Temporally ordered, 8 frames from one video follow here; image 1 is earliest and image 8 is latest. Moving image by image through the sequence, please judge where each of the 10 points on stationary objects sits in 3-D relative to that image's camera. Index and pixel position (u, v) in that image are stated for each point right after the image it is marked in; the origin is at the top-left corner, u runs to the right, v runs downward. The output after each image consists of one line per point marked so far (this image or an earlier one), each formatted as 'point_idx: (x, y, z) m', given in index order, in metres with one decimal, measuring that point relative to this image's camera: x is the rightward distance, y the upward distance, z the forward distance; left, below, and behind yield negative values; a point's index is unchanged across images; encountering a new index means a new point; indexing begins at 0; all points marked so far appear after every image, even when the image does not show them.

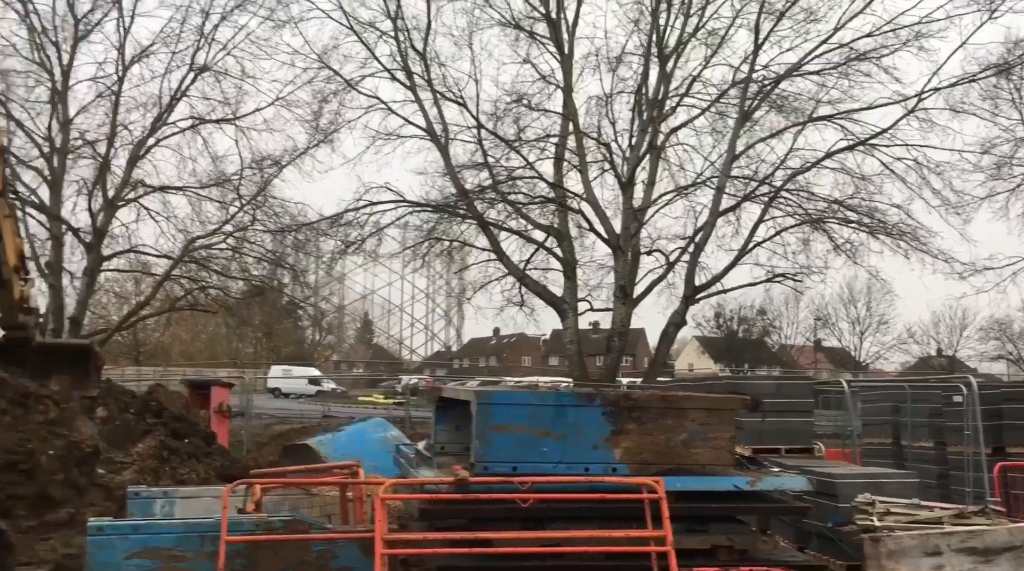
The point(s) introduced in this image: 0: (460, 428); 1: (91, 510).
0: (-0.5, -1.4, +8.9) m
1: (-4.4, -2.3, +9.5) m
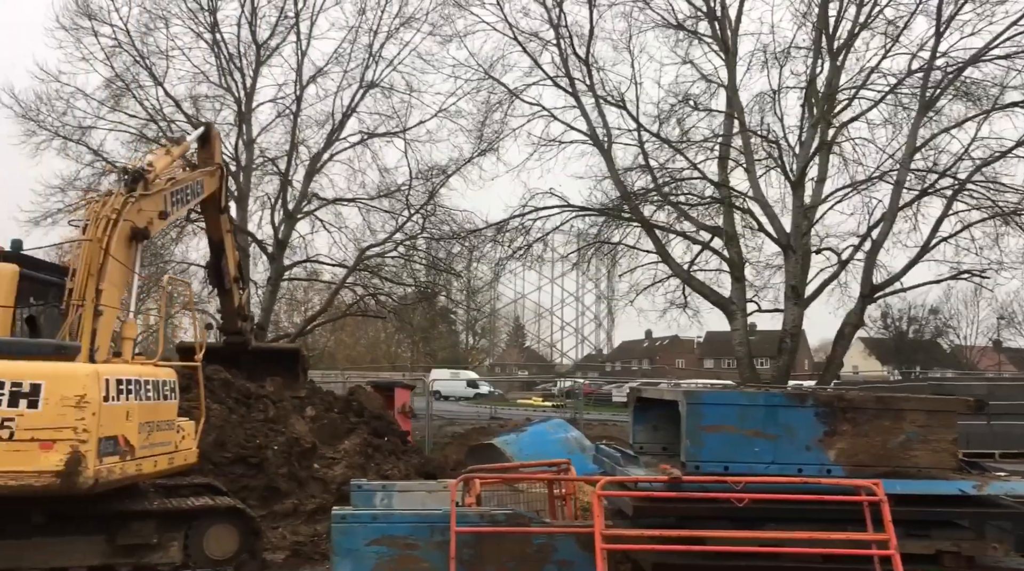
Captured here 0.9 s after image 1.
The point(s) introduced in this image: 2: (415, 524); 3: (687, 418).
0: (+1.4, -1.4, +9.1) m
1: (-2.3, -2.4, +10.3) m
2: (-0.8, -1.8, +7.0) m
3: (+1.4, -1.0, +7.2) m
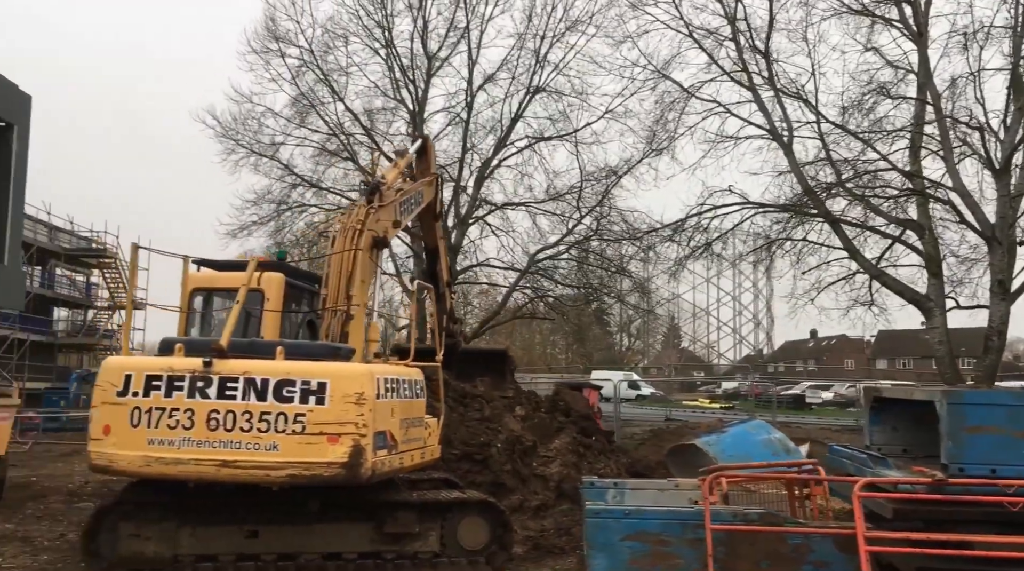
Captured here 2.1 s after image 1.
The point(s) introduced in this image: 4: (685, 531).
0: (+3.7, -1.4, +8.8) m
1: (+0.3, -2.5, +10.6) m
2: (+1.2, -1.8, +7.2) m
3: (+3.4, -1.0, +7.0) m
4: (+1.4, -1.9, +7.1) m
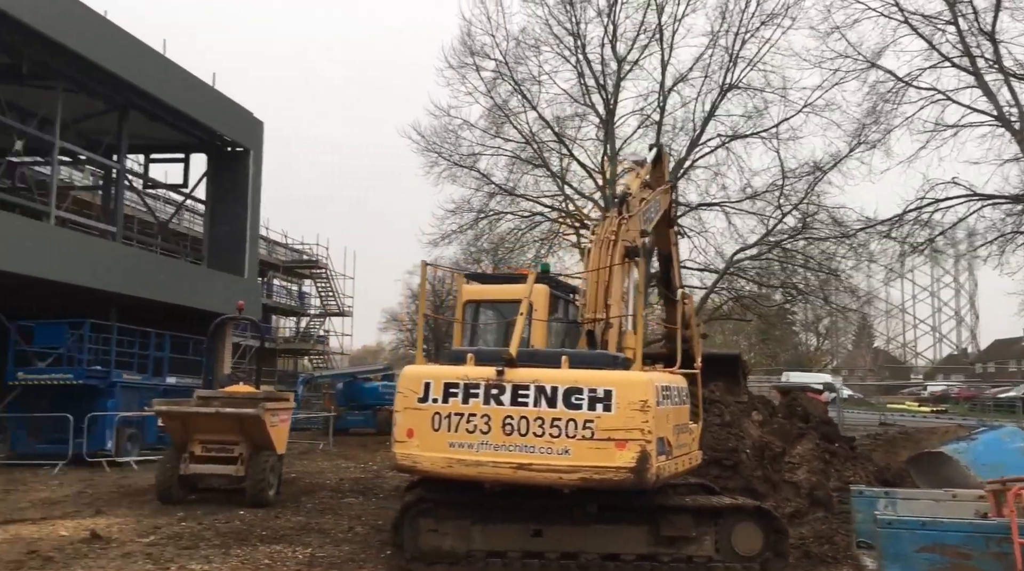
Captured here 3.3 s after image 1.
0: (+6.2, -1.4, +8.1) m
1: (+3.2, -2.5, +10.5) m
2: (+3.5, -1.9, +7.0) m
3: (+5.5, -1.0, +6.4) m
4: (+3.6, -1.9, +6.9) m
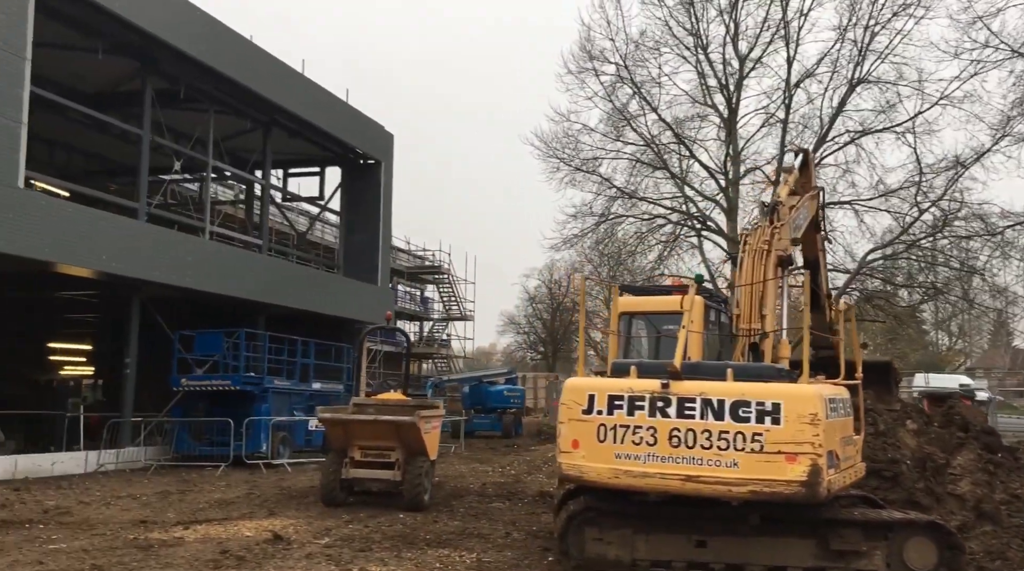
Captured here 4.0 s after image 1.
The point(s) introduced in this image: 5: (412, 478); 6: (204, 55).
0: (+7.6, -1.4, +7.5) m
1: (+5.0, -2.6, +10.2) m
2: (+4.8, -2.0, +6.7) m
3: (+6.7, -1.1, +5.9) m
4: (+4.9, -2.0, +6.6) m
5: (-1.3, -2.5, +12.0) m
6: (-6.5, +4.8, +19.3) m
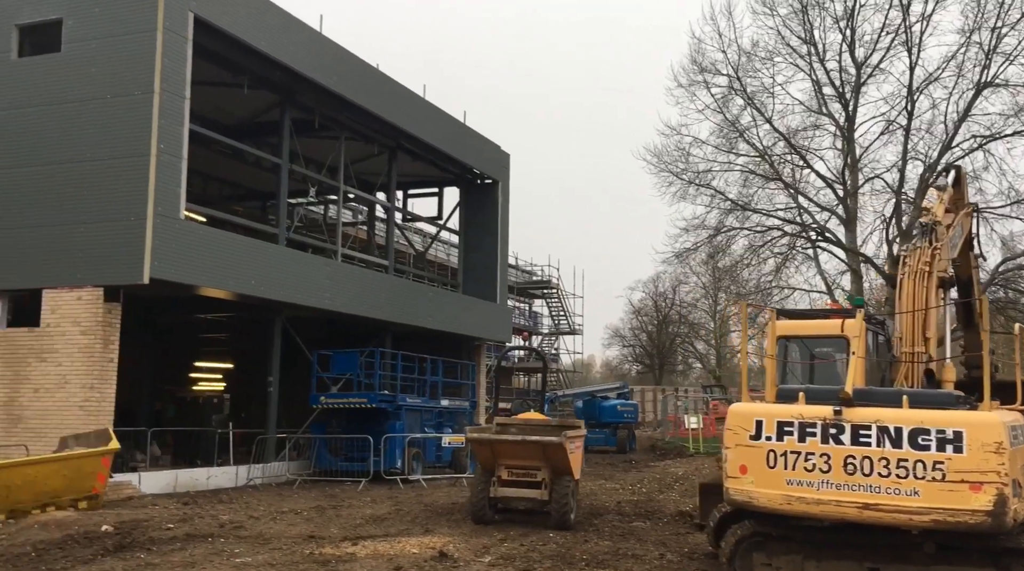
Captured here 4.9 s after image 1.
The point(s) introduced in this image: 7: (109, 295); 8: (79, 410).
0: (+9.0, -1.6, +6.8) m
1: (+6.7, -2.8, +9.8) m
2: (+6.1, -2.1, +6.3) m
3: (+8.0, -1.2, +5.3) m
4: (+6.2, -2.2, +6.2) m
5: (+0.6, -2.8, +12.2) m
6: (-3.8, +4.4, +20.1) m
7: (-6.5, -0.2, +14.8) m
8: (-6.8, -1.9, +14.3) m
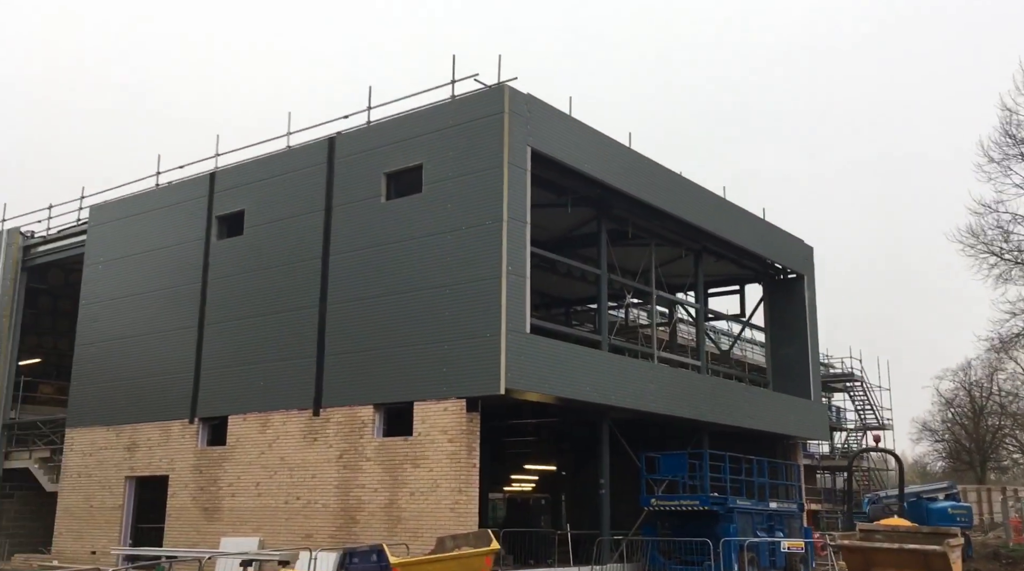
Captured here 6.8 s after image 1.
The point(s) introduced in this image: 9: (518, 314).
0: (+11.9, -1.8, +4.1) m
1: (+10.5, -3.5, +7.5) m
2: (+9.0, -2.5, +4.4) m
3: (+10.4, -1.4, +3.1) m
4: (+9.0, -2.5, +4.3) m
5: (+5.5, -4.1, +11.6) m
6: (+3.2, +2.0, +21.1) m
7: (-0.7, -2.1, +16.3) m
8: (-1.1, -3.9, +15.7) m
9: (+0.1, -0.5, +16.4) m
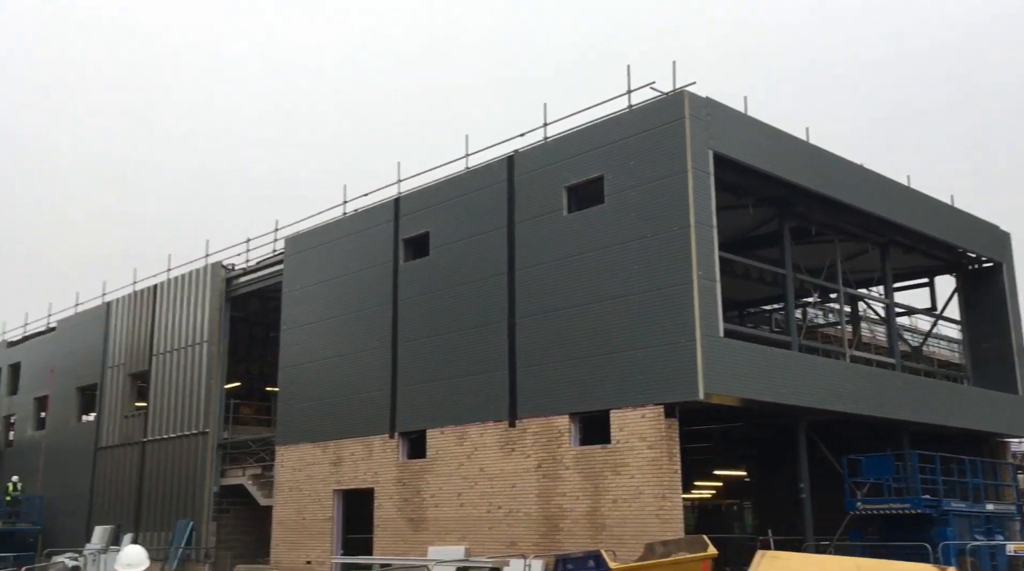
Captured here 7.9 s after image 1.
0: (+13.3, -1.1, +2.3) m
1: (+12.6, -2.9, +5.8) m
2: (+10.5, -2.0, +3.0) m
3: (+11.6, -0.8, +1.5) m
4: (+10.5, -2.0, +2.9) m
5: (+8.2, -3.8, +10.6) m
6: (+7.2, +2.1, +20.5) m
7: (+2.8, -2.3, +16.3) m
8: (+2.5, -4.0, +15.8) m
9: (+3.6, -0.6, +16.3) m
